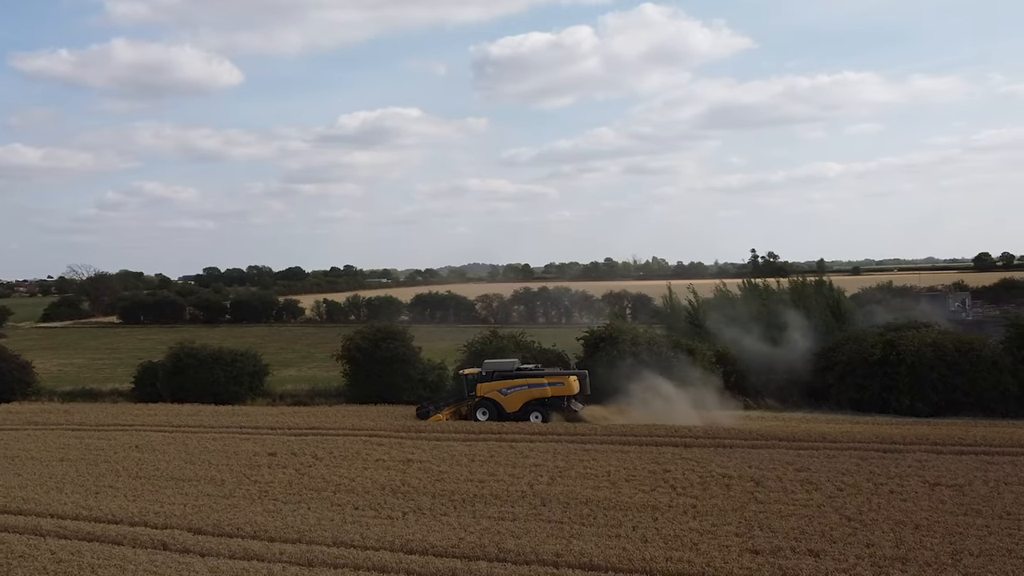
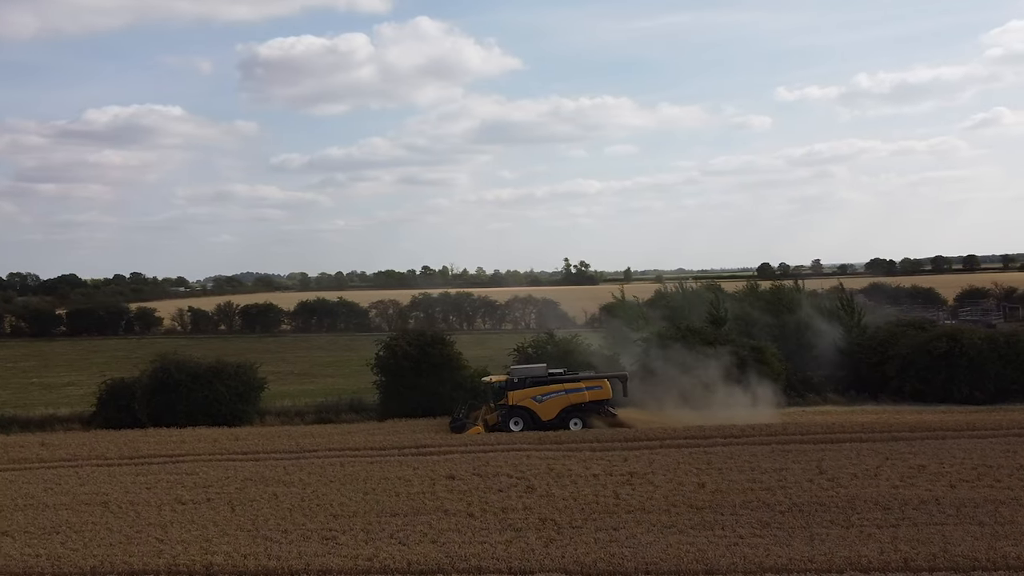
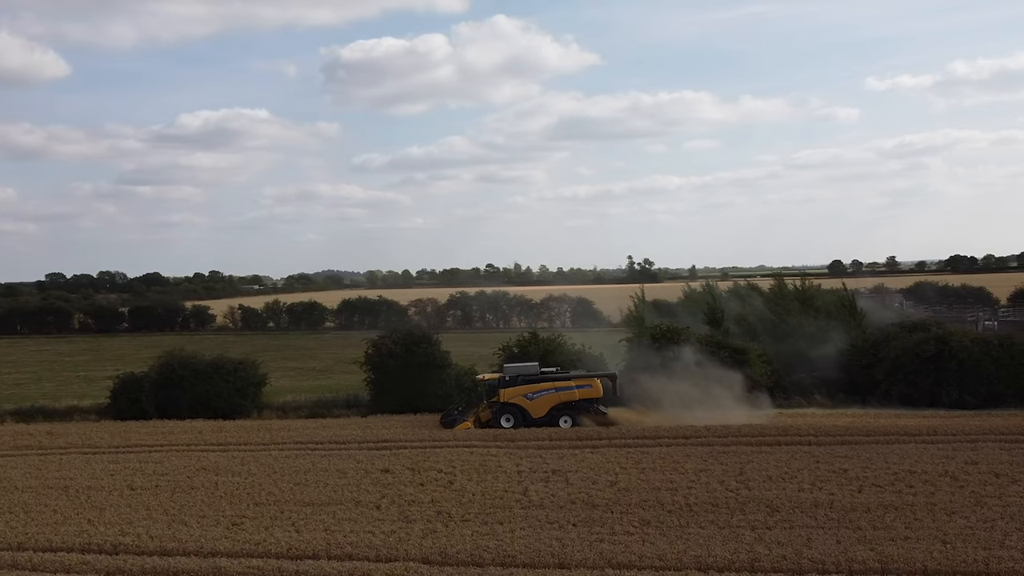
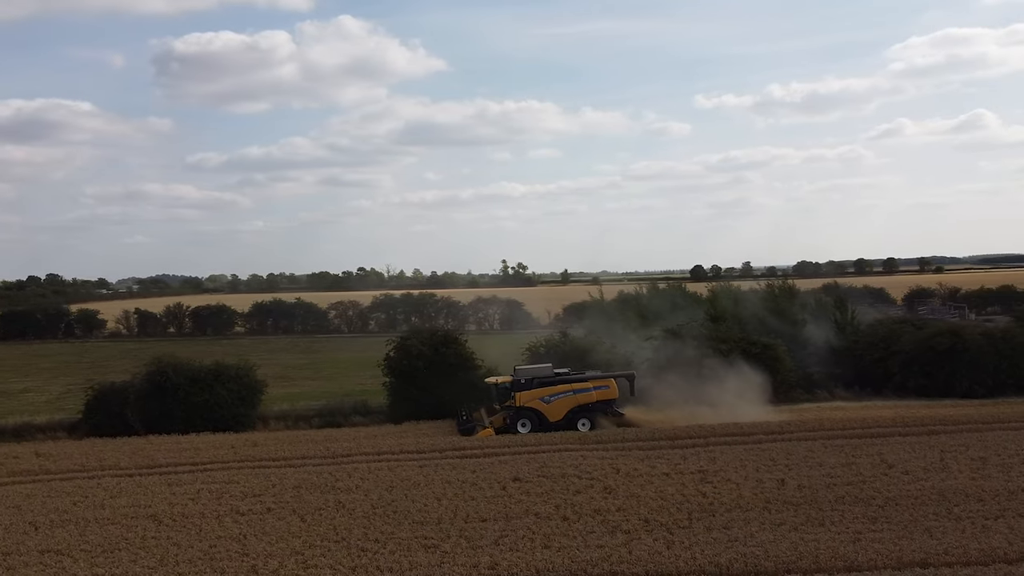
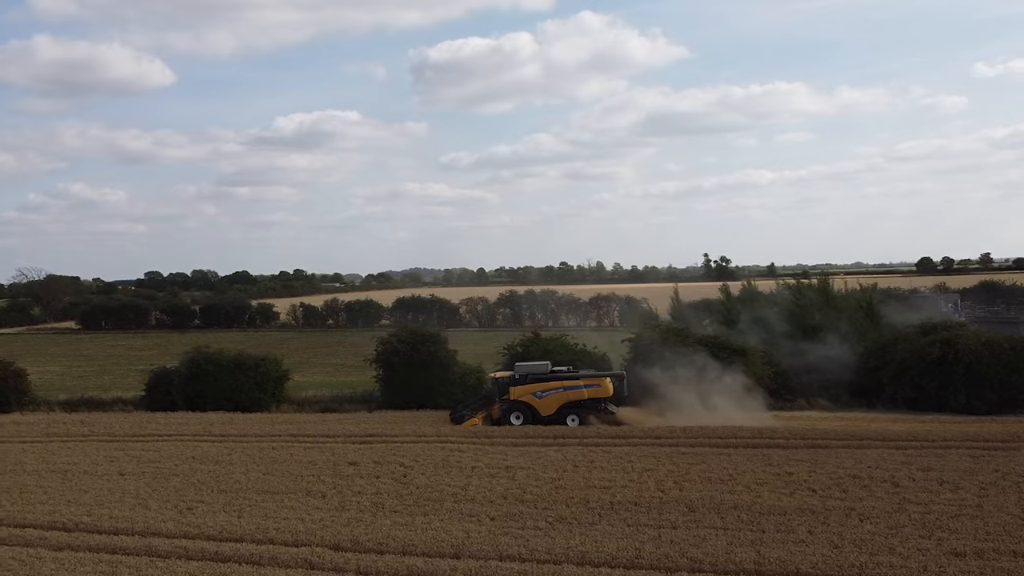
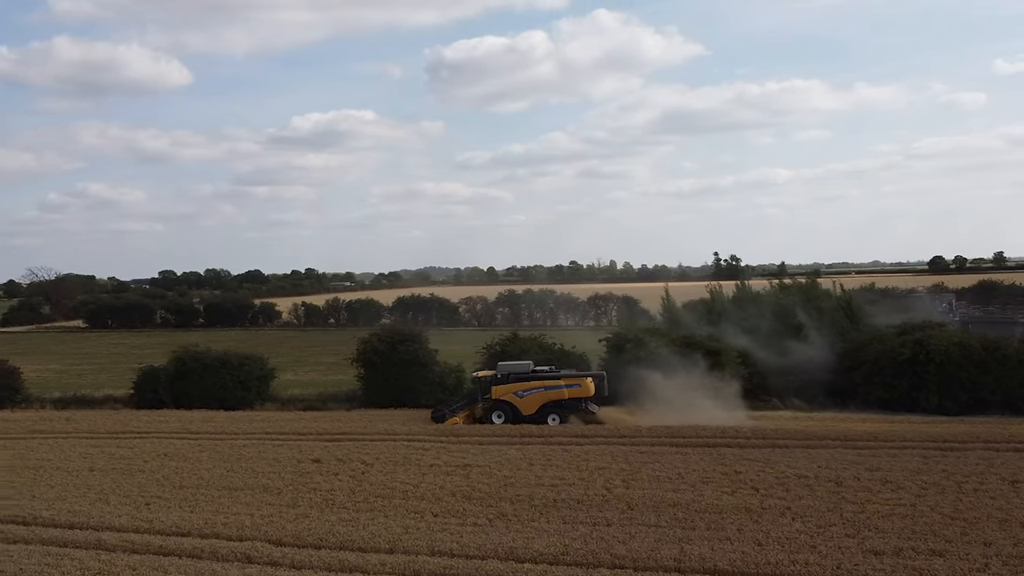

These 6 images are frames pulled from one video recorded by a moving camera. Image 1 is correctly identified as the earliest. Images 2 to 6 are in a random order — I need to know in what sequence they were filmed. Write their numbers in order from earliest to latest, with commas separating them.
6, 5, 3, 2, 4
